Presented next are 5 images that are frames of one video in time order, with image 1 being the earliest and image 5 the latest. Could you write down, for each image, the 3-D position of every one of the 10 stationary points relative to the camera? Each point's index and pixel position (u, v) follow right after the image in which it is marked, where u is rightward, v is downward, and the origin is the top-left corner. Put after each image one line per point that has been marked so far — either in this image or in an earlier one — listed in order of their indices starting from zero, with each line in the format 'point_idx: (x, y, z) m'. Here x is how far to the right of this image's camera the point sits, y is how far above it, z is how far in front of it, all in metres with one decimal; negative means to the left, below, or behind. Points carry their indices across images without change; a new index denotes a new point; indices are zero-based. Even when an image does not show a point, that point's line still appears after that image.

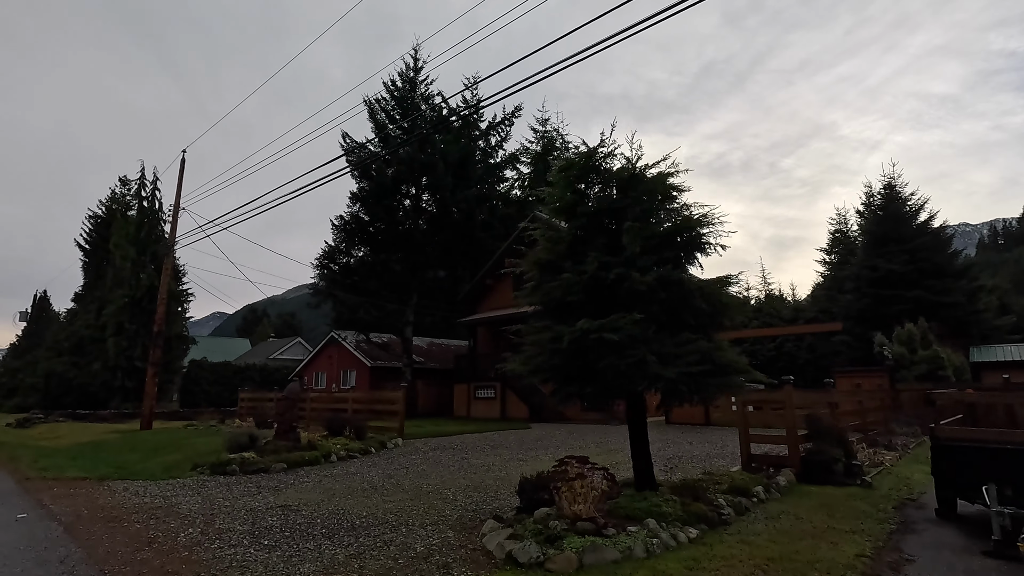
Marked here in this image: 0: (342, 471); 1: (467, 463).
0: (-3.0, -3.3, +9.6) m
1: (-0.9, -3.4, +10.4) m
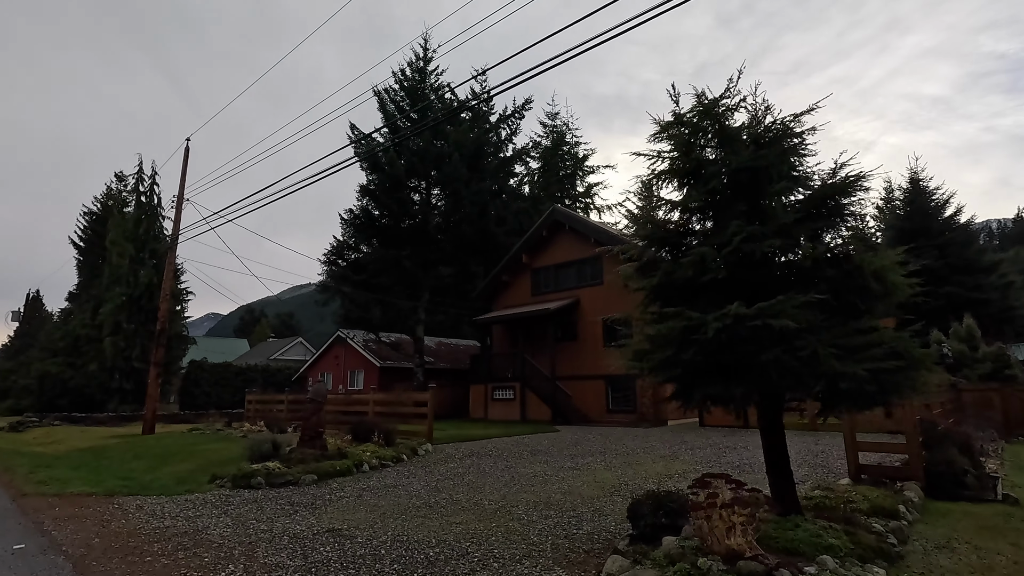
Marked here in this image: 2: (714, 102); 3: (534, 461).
0: (-2.1, -3.1, +8.5) m
1: (0.0, -3.2, +9.4) m
2: (+1.9, +1.7, +5.0) m
3: (+0.5, -3.5, +10.8) m
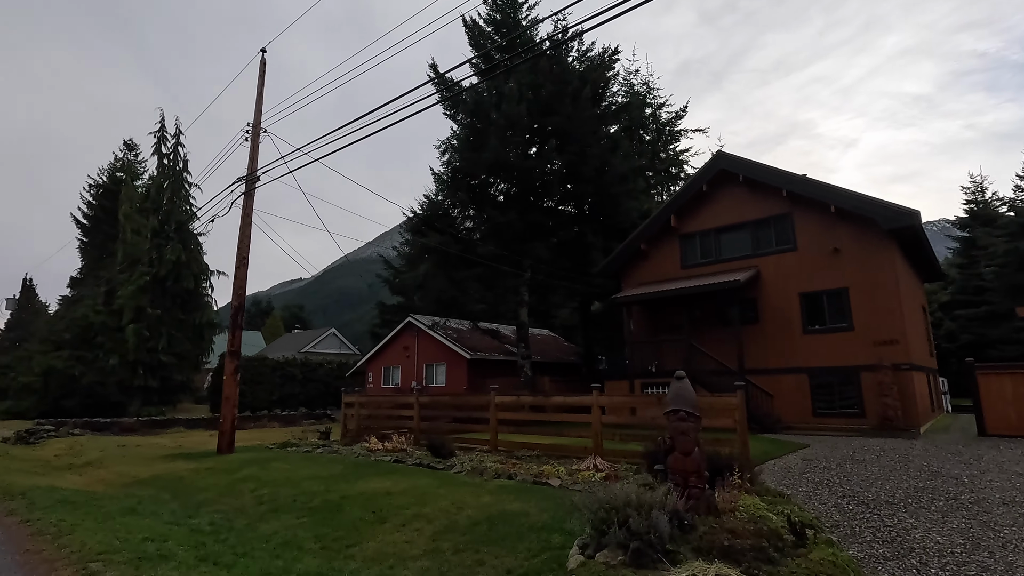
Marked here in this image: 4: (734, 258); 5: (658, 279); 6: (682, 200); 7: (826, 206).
0: (+3.4, -2.2, +3.5) m
1: (+5.5, -2.3, +4.4) m
2: (+7.4, +2.6, 0.0) m
3: (+5.9, -2.6, +5.9) m
4: (+7.5, +1.0, +18.0) m
5: (+5.4, +0.3, +19.7) m
6: (+5.9, +3.1, +18.7) m
7: (+9.5, +2.5, +16.2) m
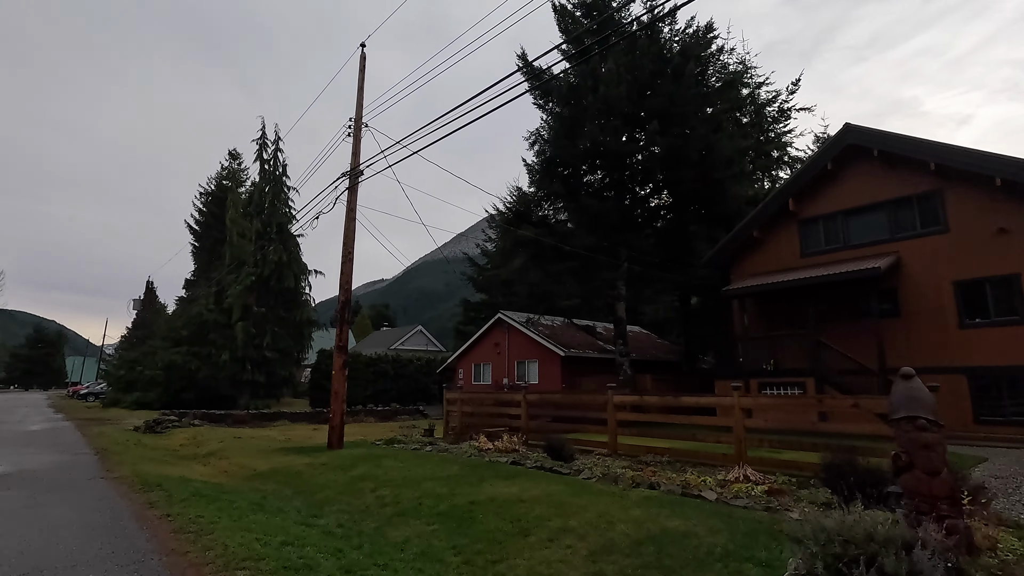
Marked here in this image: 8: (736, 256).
0: (+4.6, -2.0, +2.2) m
1: (+6.8, -2.1, +2.8) m
2: (+8.0, +2.9, -1.8) m
3: (+7.4, -2.3, +4.2) m
4: (+10.6, +1.3, +16.0) m
5: (+8.8, +0.6, +17.9) m
6: (+9.2, +3.4, +16.9) m
7: (+12.3, +2.8, +13.9) m
8: (+7.9, +1.1, +18.9) m
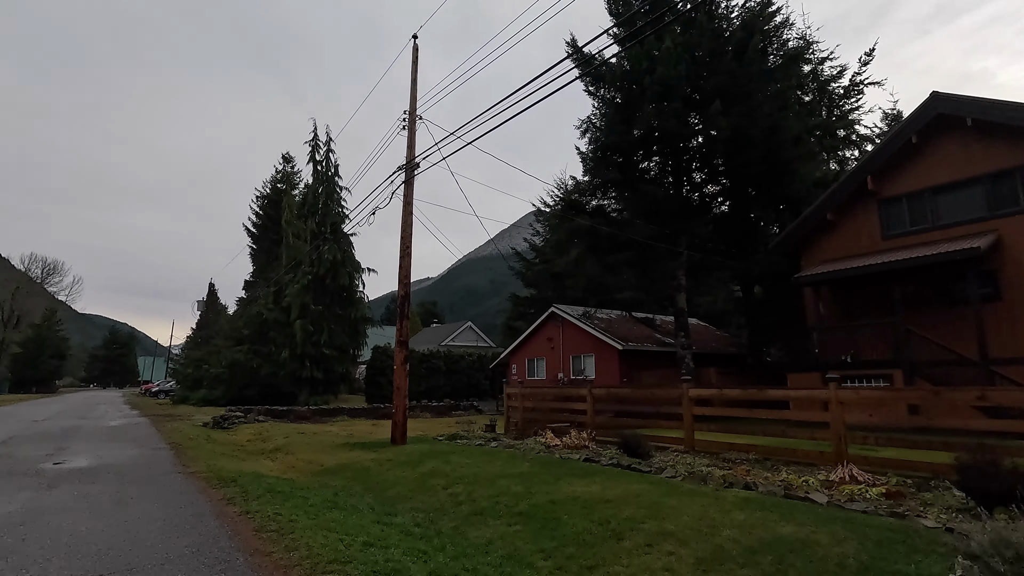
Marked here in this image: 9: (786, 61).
0: (+5.2, -1.8, +1.4) m
1: (+7.4, -1.8, +1.8) m
2: (+8.1, +3.1, -2.9) m
3: (+8.1, -2.0, +3.1) m
4: (+12.2, +1.8, +14.6) m
5: (+10.6, +1.1, +16.7) m
6: (+10.8, +3.8, +15.6) m
7: (+13.7, +3.3, +12.4) m
8: (+9.8, +1.6, +17.8) m
9: (+9.9, +8.2, +19.4) m
